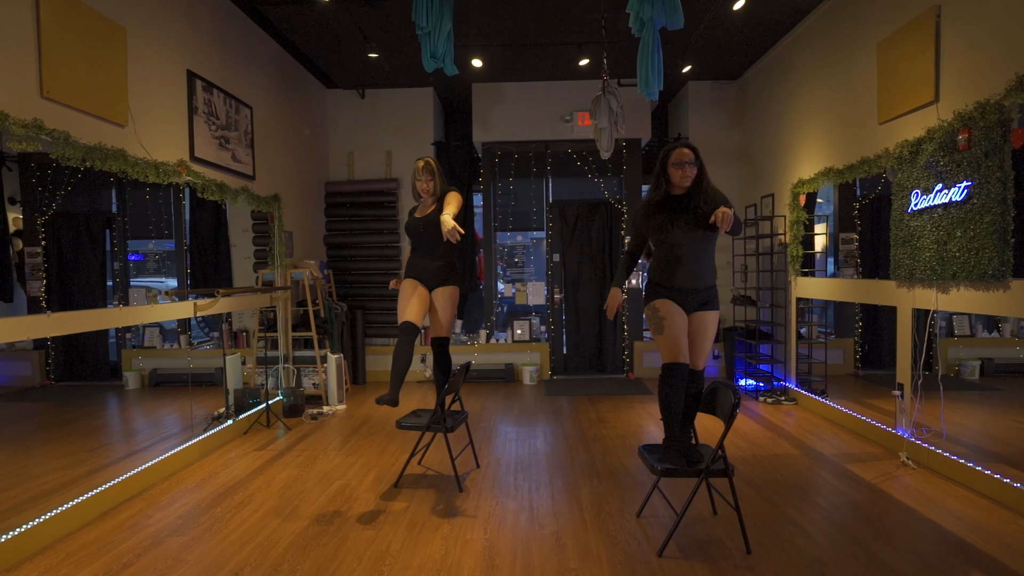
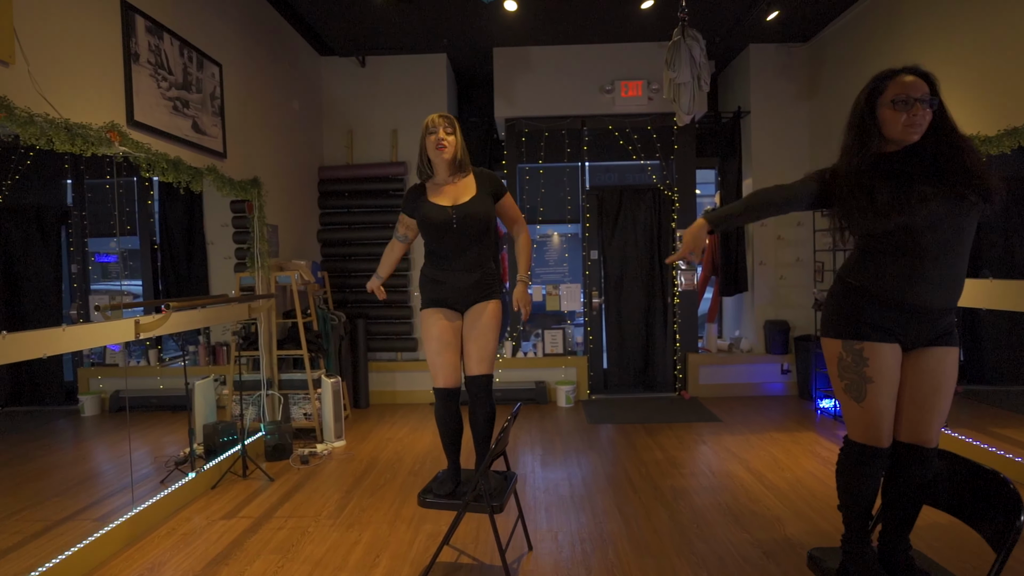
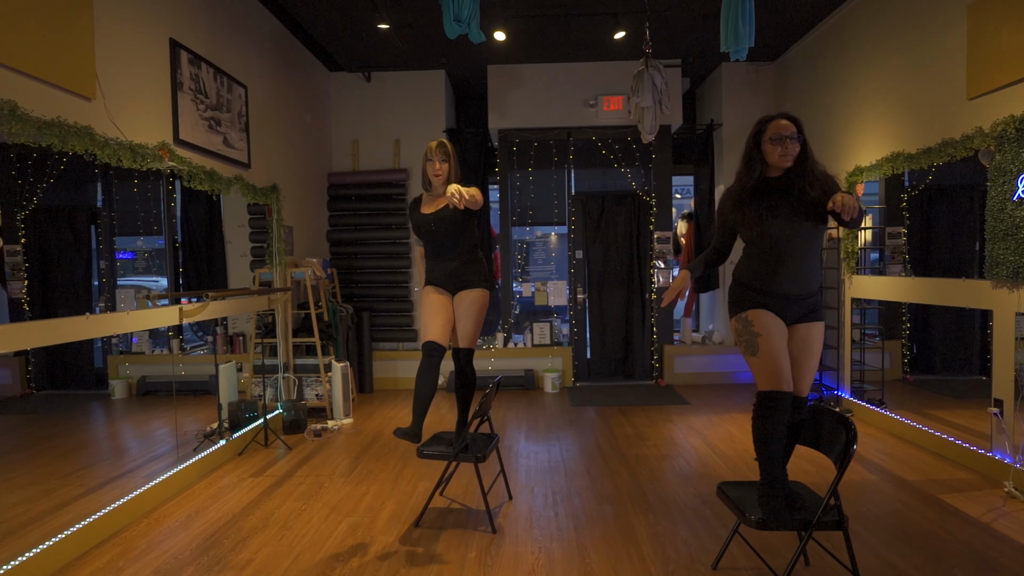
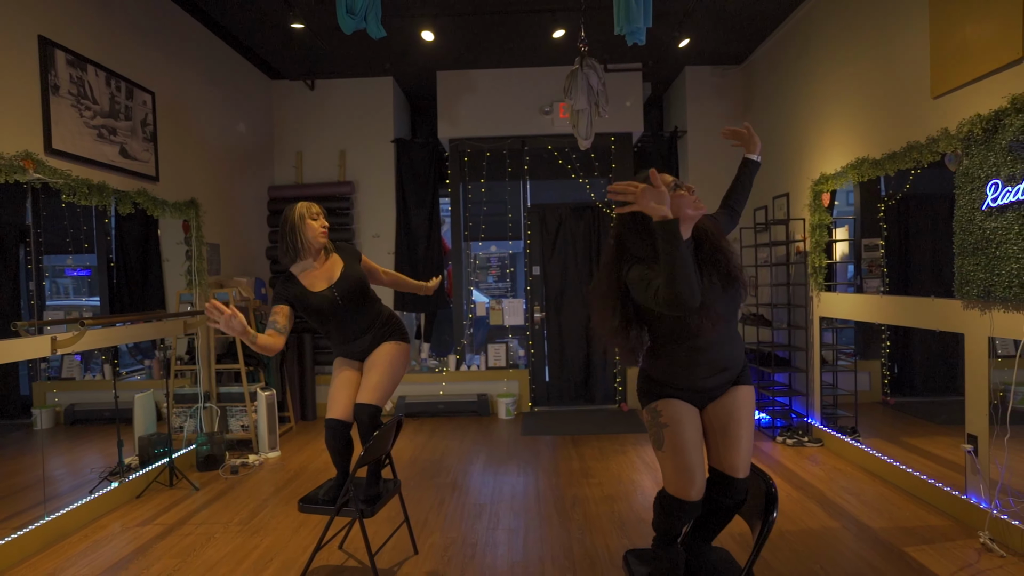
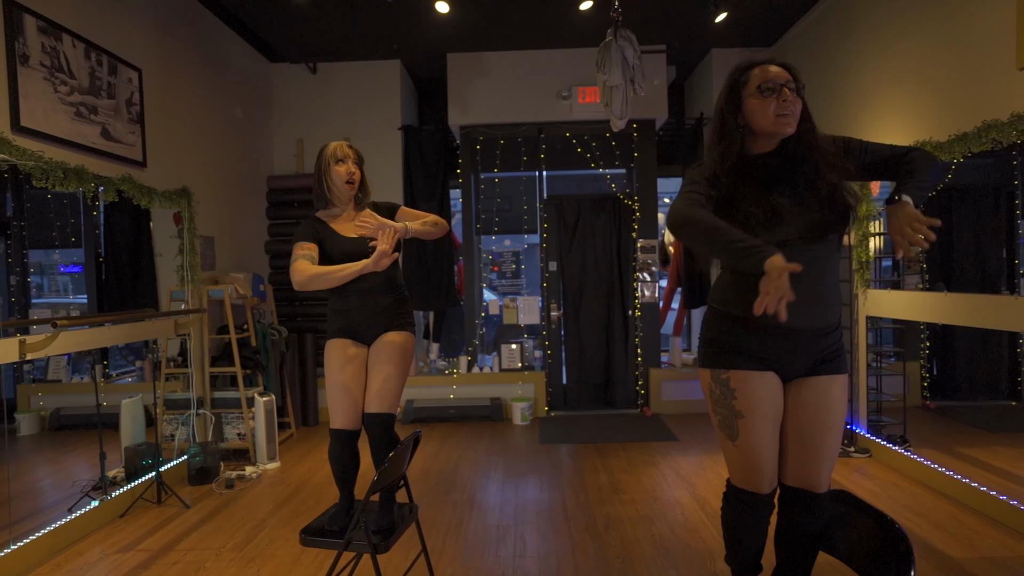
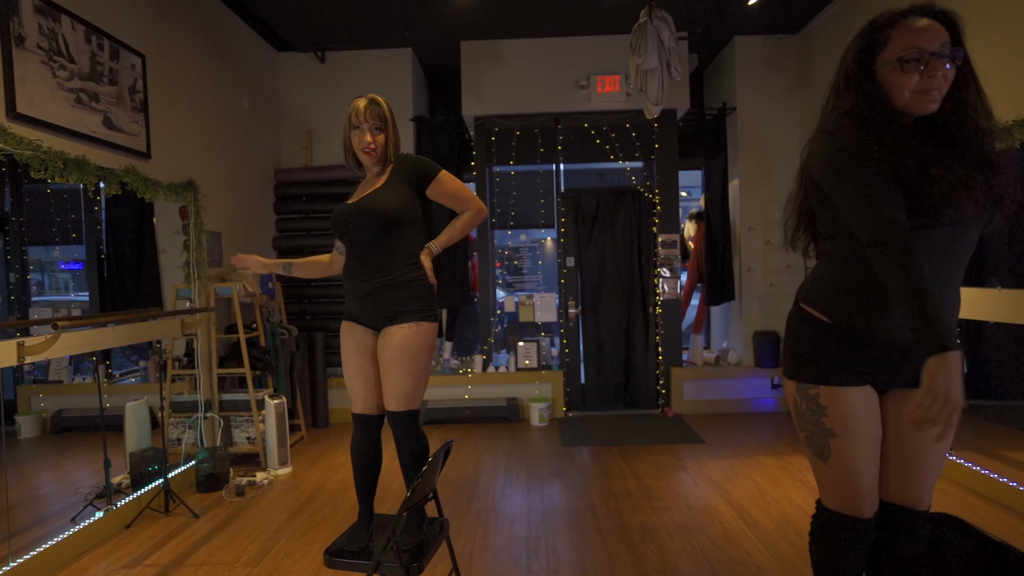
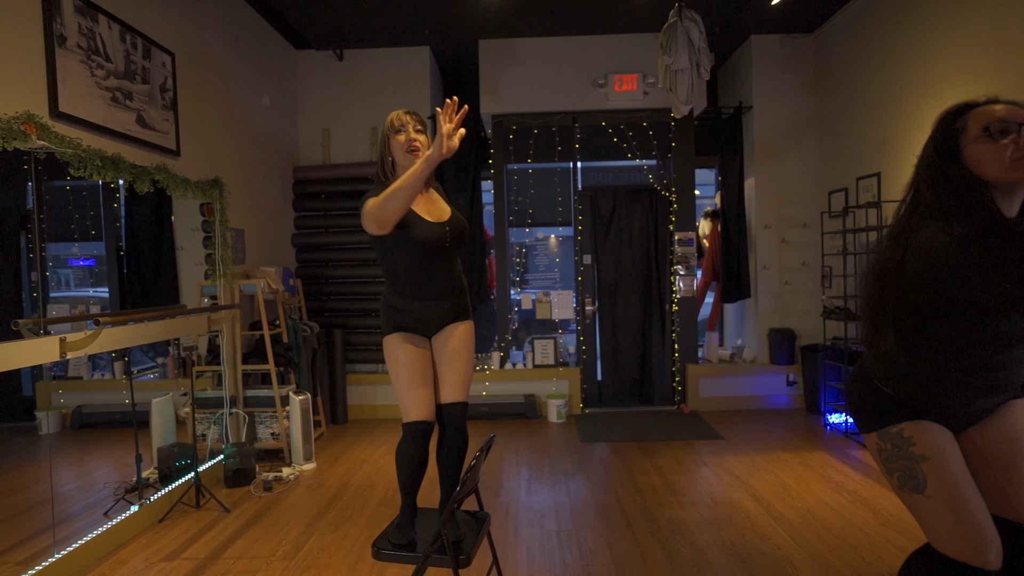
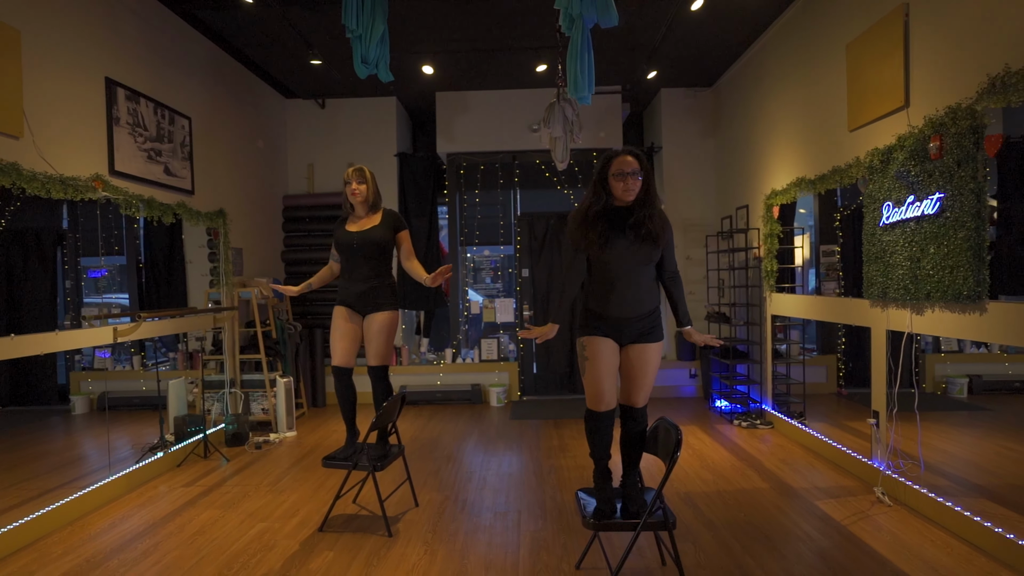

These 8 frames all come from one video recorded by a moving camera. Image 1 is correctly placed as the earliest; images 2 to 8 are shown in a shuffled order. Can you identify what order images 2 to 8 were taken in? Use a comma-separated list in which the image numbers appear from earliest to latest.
3, 2, 7, 6, 5, 4, 8
